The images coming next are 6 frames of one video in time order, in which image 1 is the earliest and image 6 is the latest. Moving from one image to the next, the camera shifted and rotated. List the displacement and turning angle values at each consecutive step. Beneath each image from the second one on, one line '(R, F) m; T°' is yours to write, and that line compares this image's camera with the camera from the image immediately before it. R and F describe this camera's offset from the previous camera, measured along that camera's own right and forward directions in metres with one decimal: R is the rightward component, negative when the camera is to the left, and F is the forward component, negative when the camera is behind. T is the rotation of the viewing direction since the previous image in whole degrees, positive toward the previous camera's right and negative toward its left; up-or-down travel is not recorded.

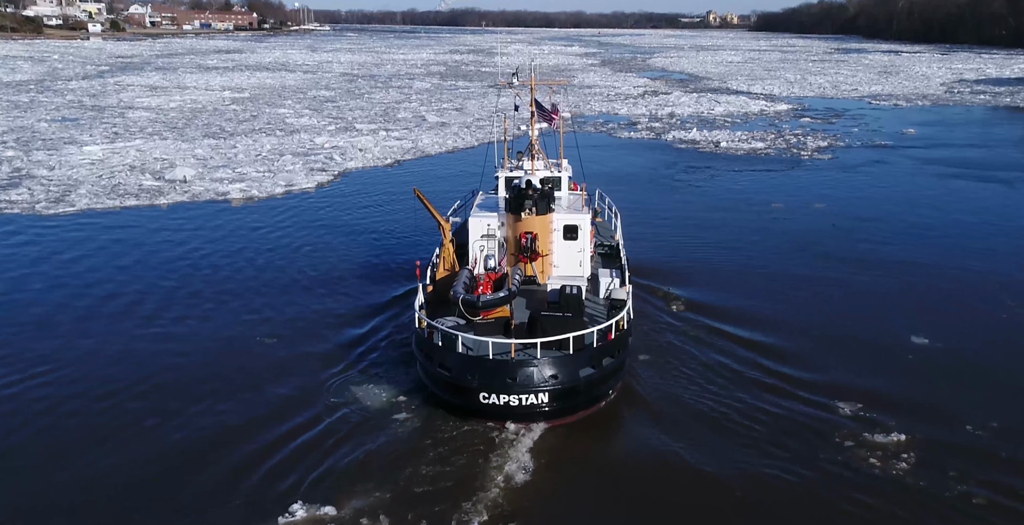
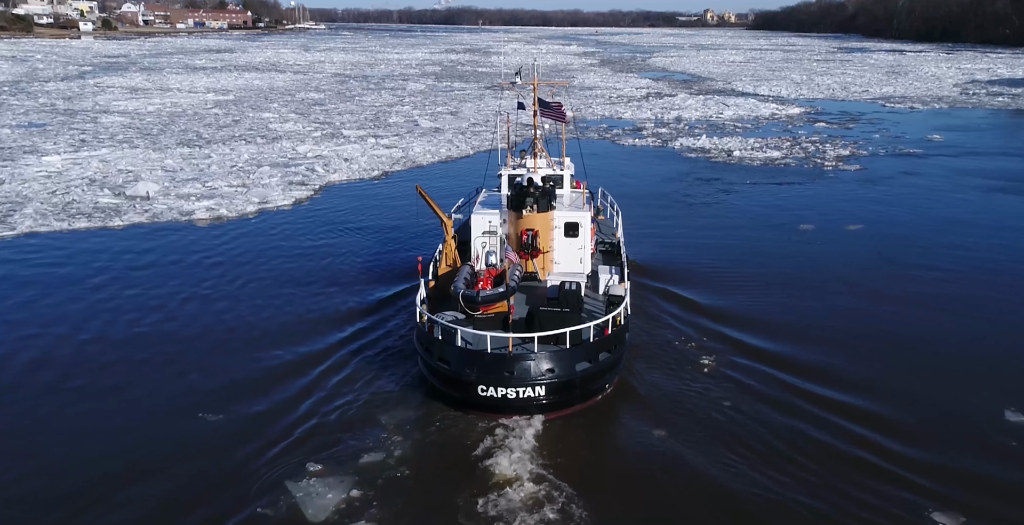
(0.0, +1.5) m; 0°
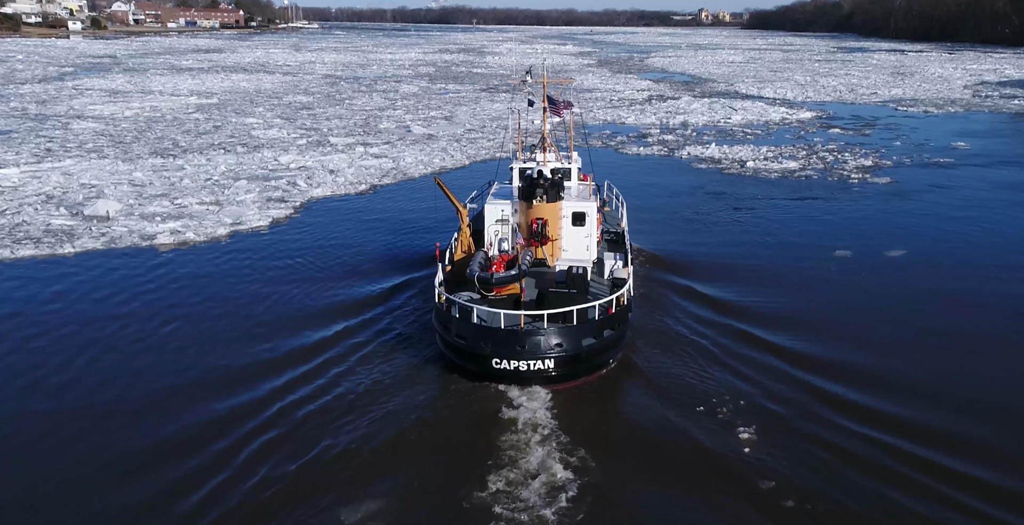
(-0.1, +1.4) m; 0°
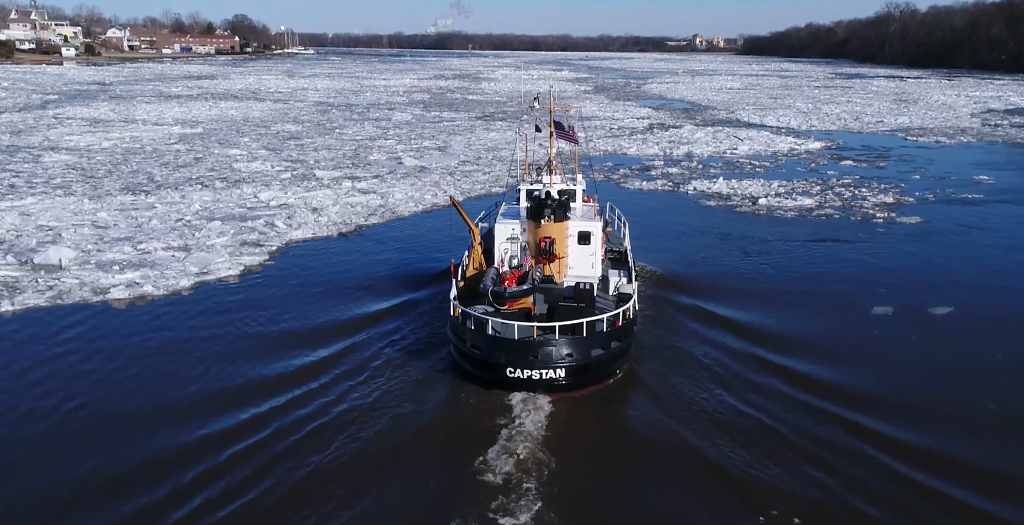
(0.0, +1.3) m; 0°
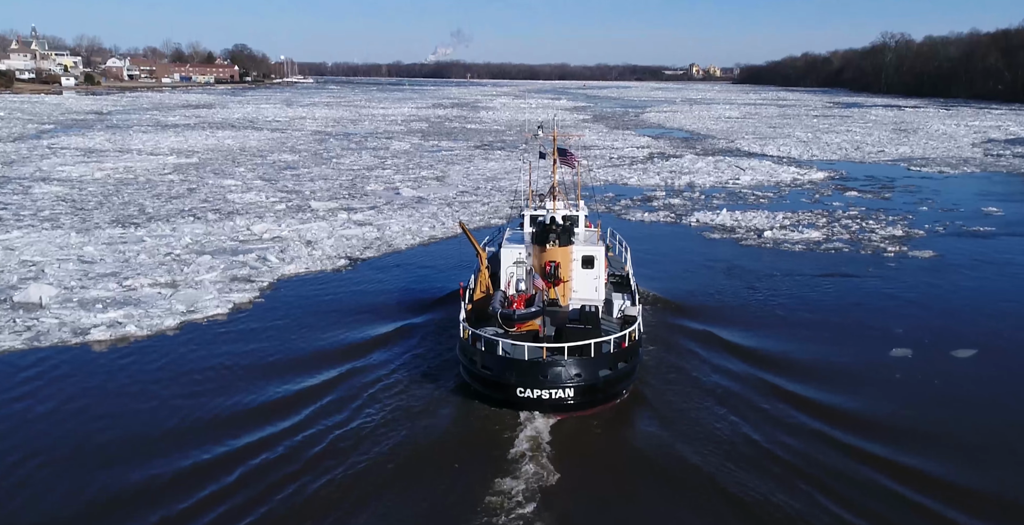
(0.0, +0.5) m; 0°
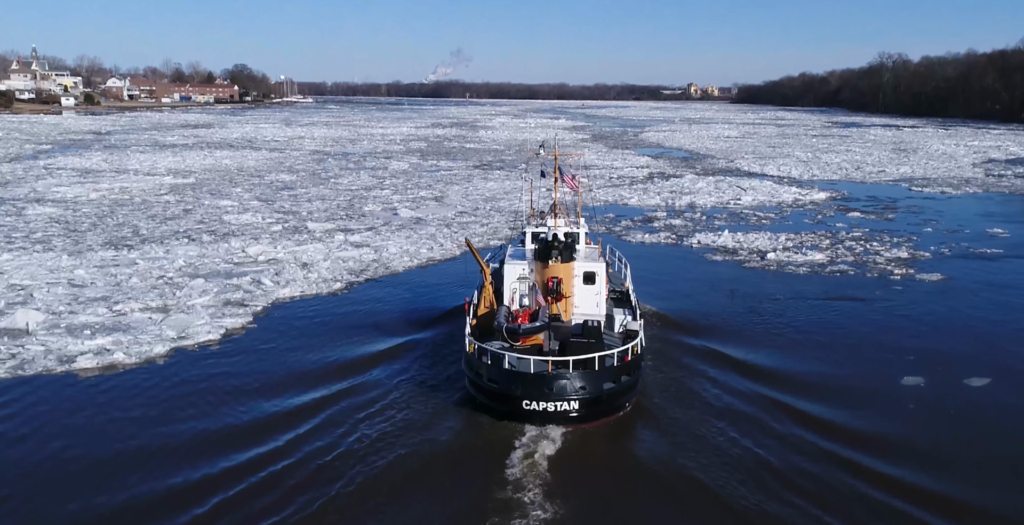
(0.0, +0.3) m; 0°
